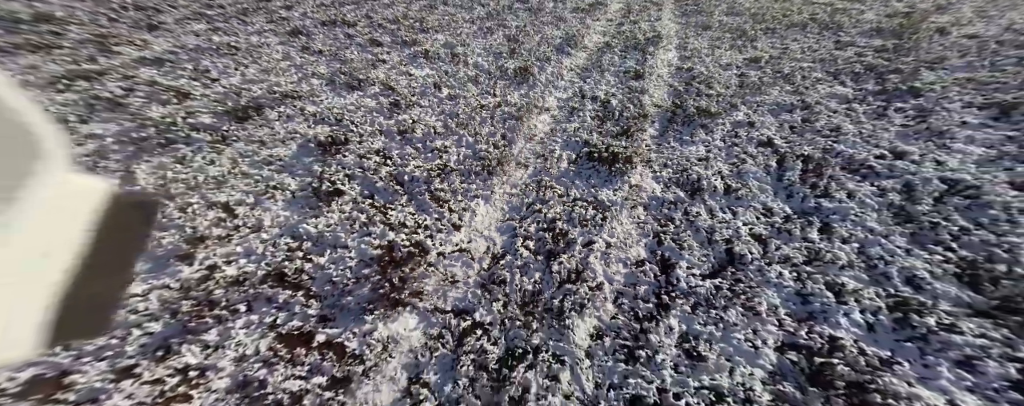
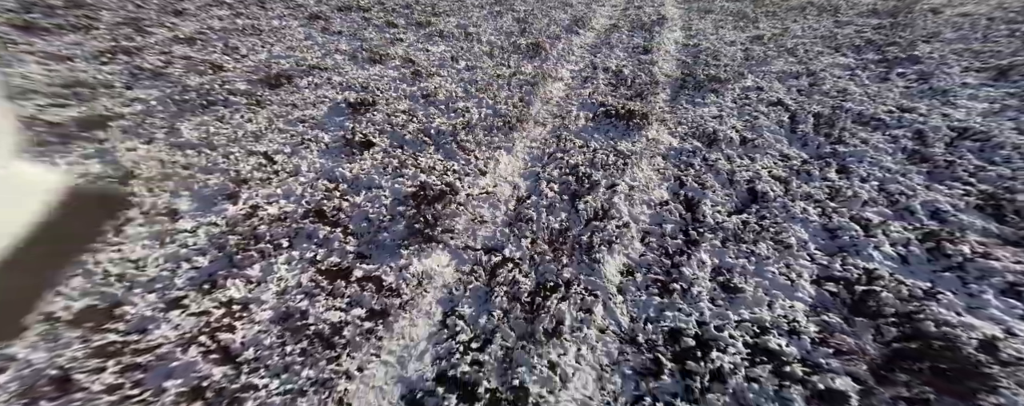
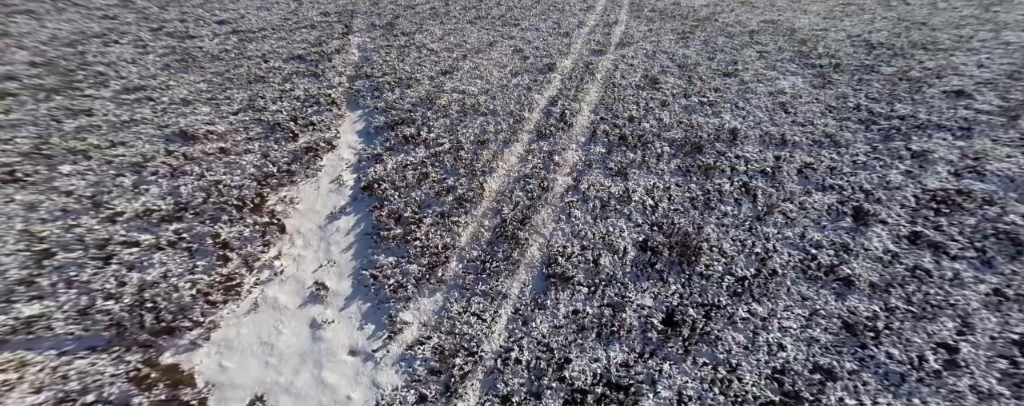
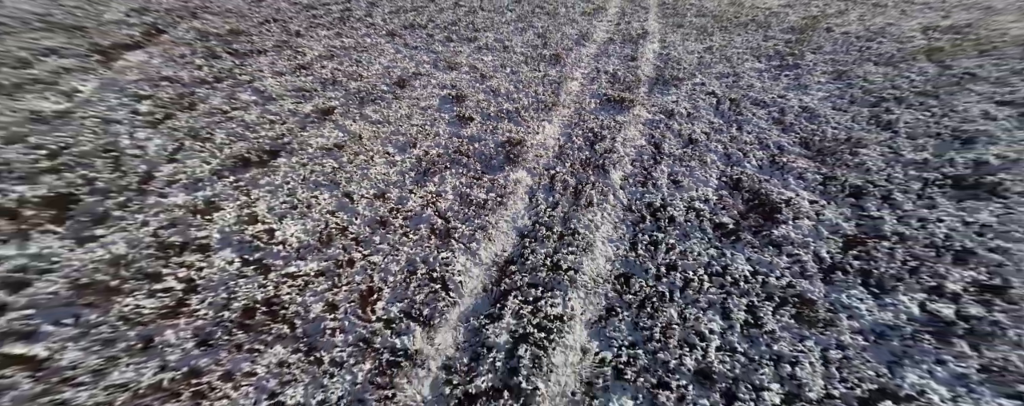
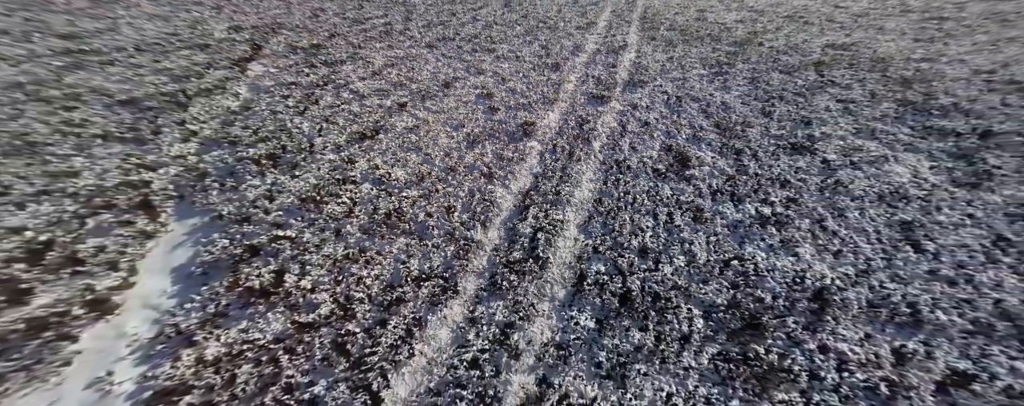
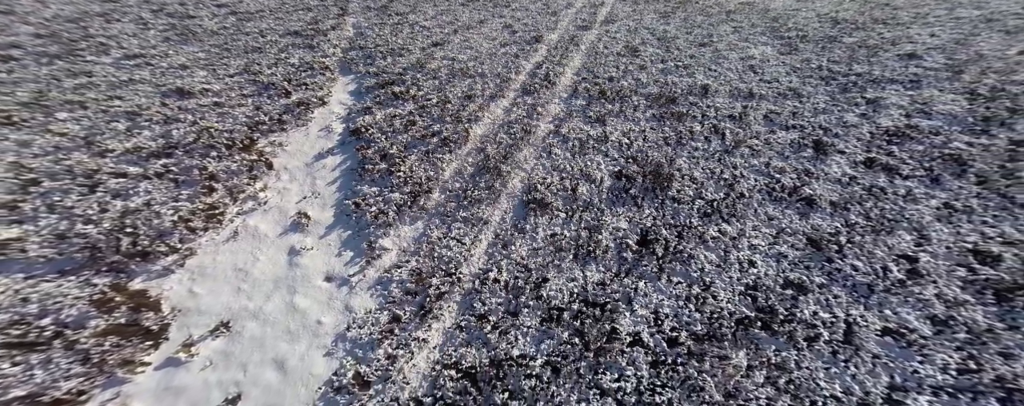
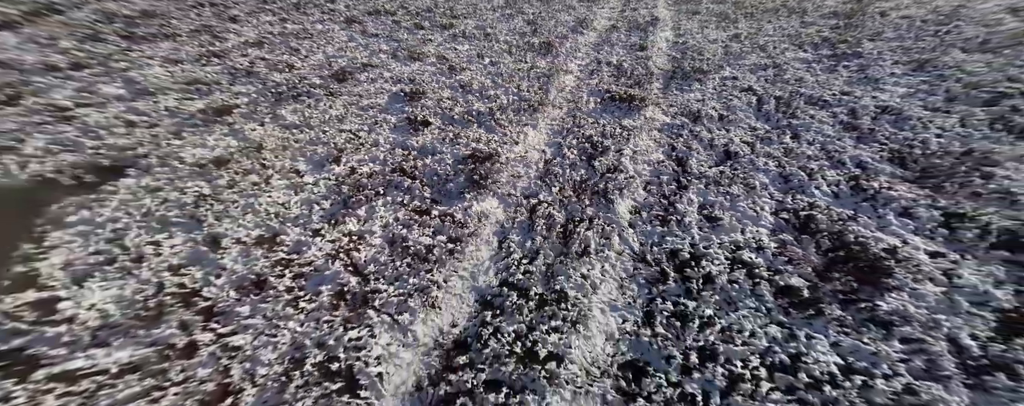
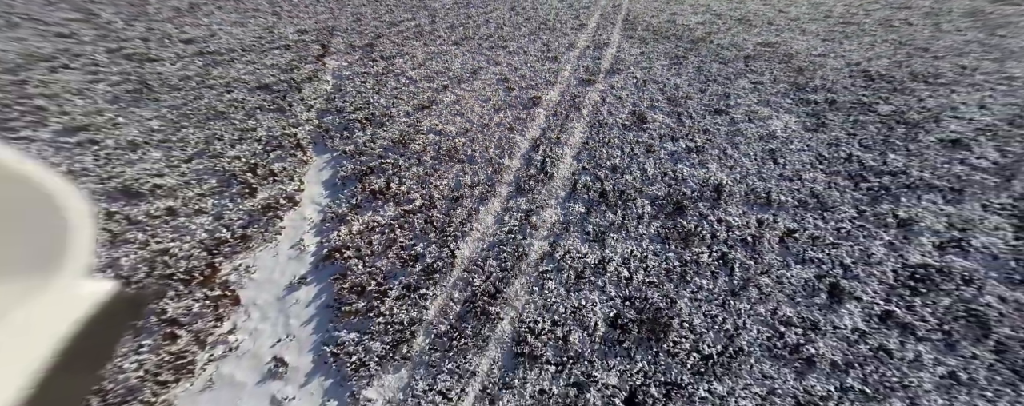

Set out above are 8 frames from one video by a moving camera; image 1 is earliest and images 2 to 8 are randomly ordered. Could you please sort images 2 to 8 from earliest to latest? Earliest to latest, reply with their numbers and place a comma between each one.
2, 7, 4, 5, 8, 3, 6
